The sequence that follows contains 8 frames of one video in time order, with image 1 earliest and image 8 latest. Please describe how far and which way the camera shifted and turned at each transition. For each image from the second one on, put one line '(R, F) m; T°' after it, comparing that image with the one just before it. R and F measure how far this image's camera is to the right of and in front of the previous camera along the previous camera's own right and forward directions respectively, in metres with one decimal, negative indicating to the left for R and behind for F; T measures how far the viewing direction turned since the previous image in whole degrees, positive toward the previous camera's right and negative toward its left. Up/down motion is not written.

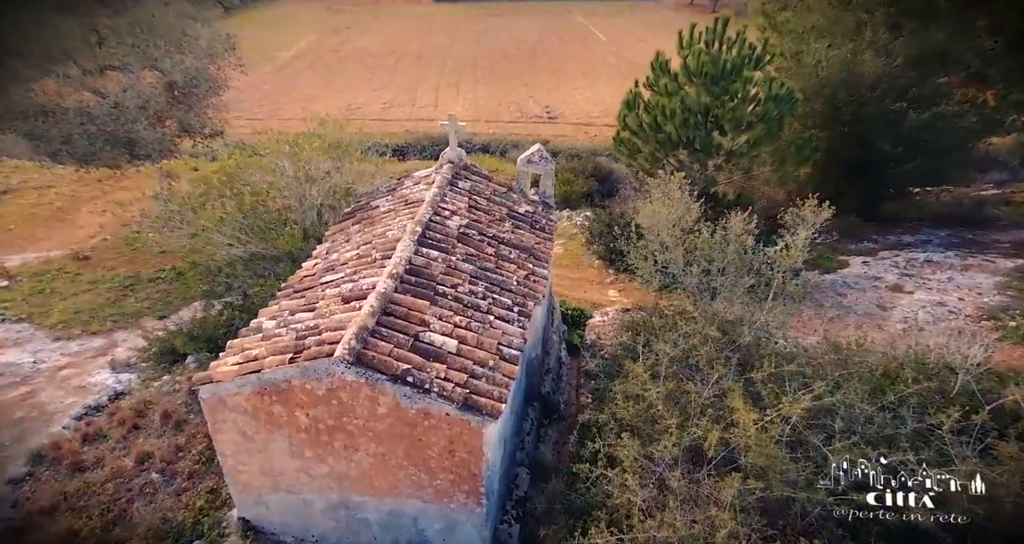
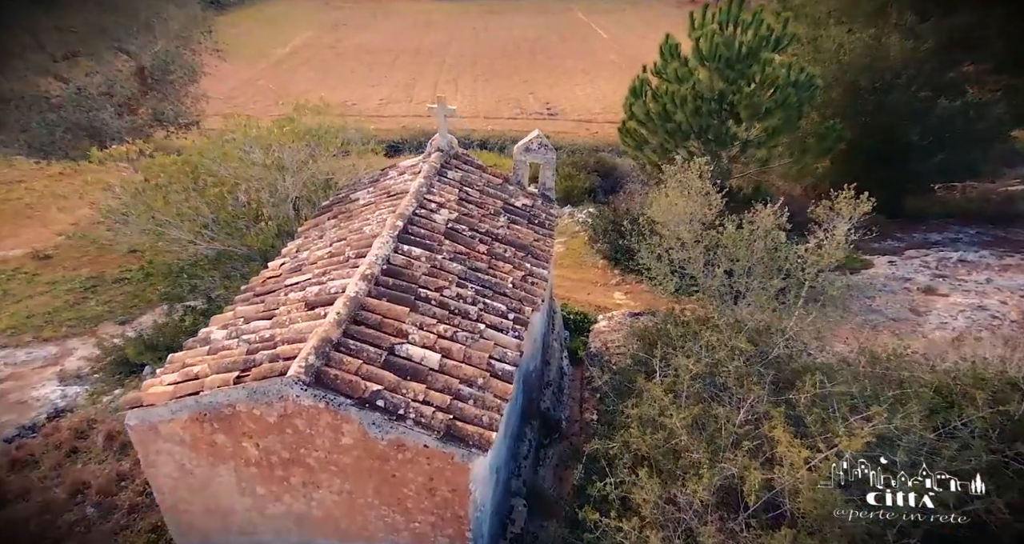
(+0.1, +1.4) m; 0°
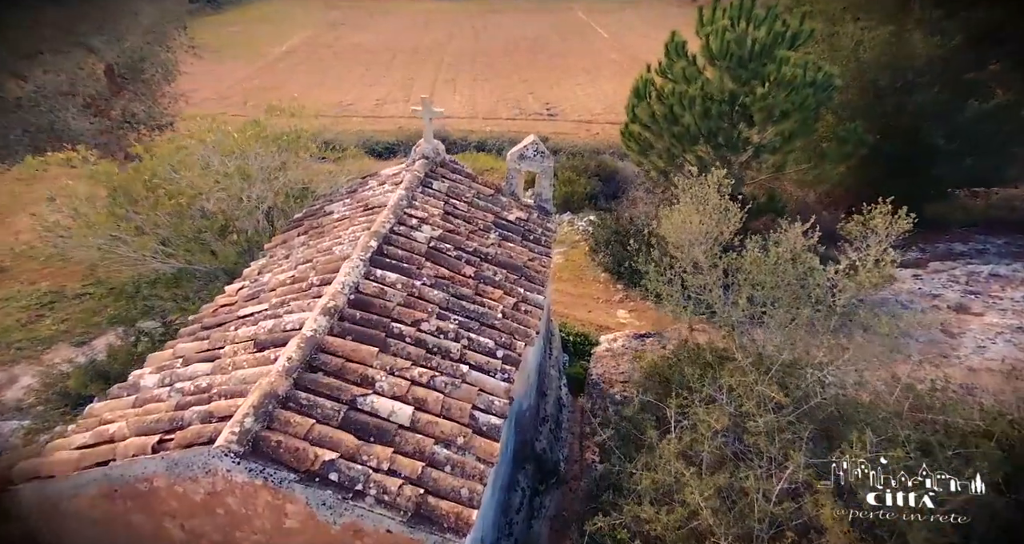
(+0.1, +1.2) m; 0°
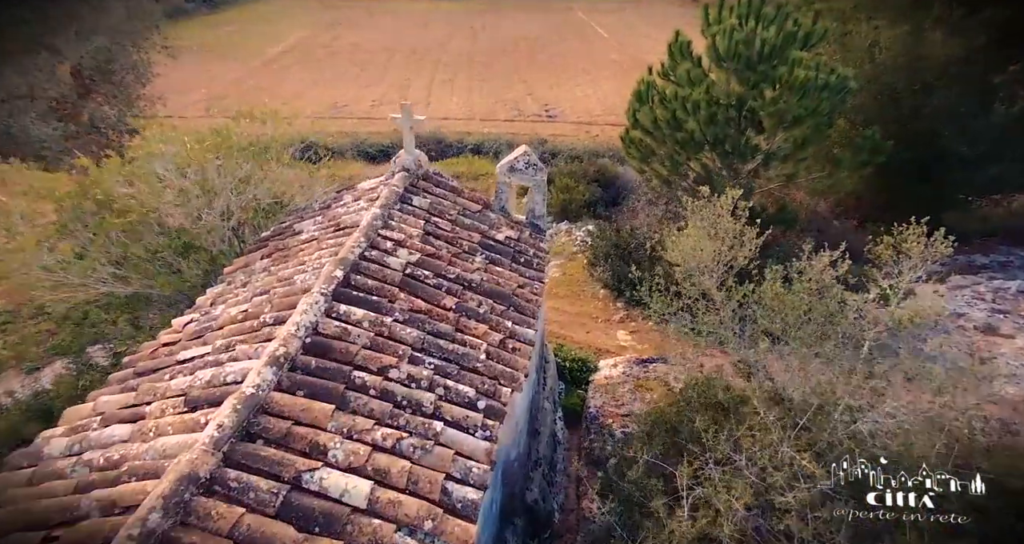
(+0.2, +1.0) m; 0°
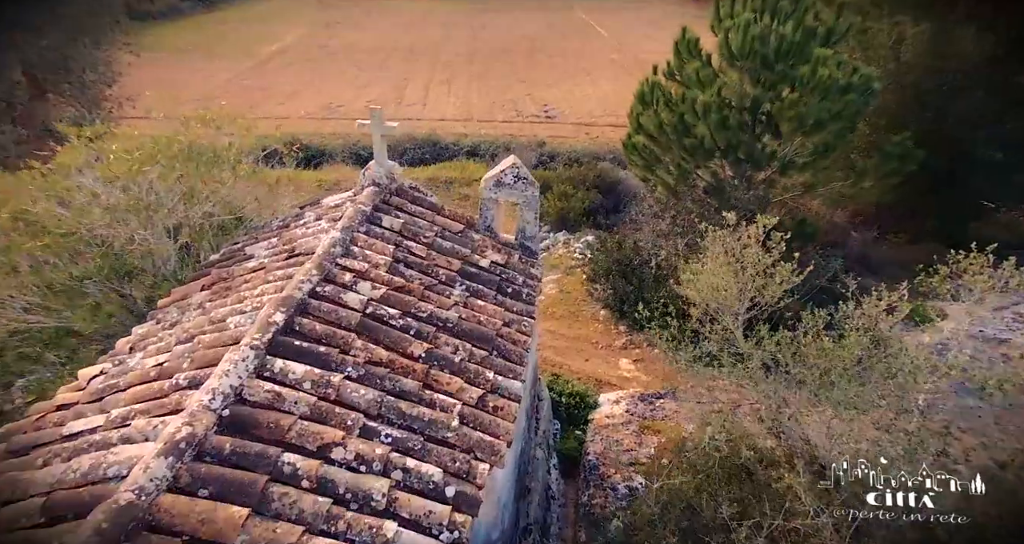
(+0.2, +1.3) m; 0°
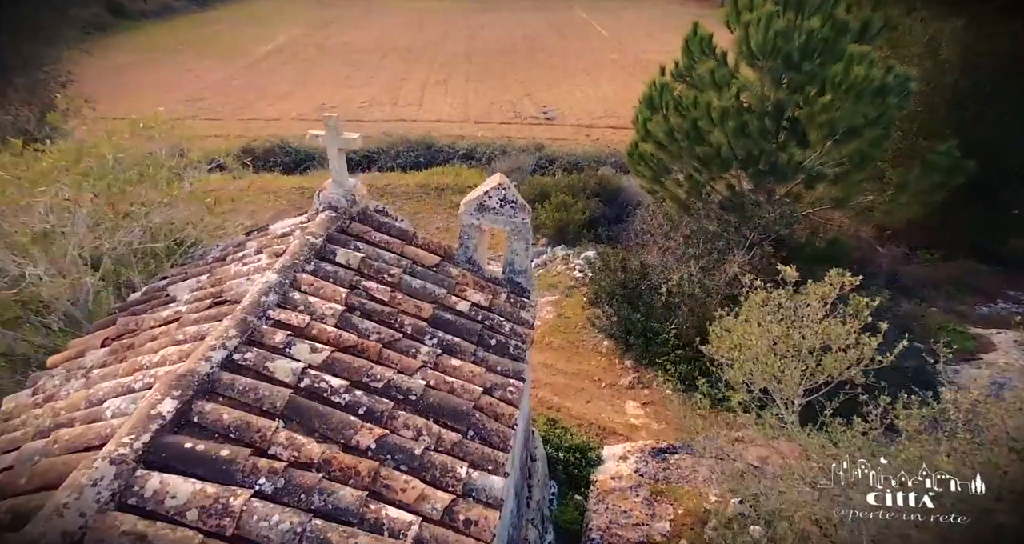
(+0.2, +1.6) m; 0°
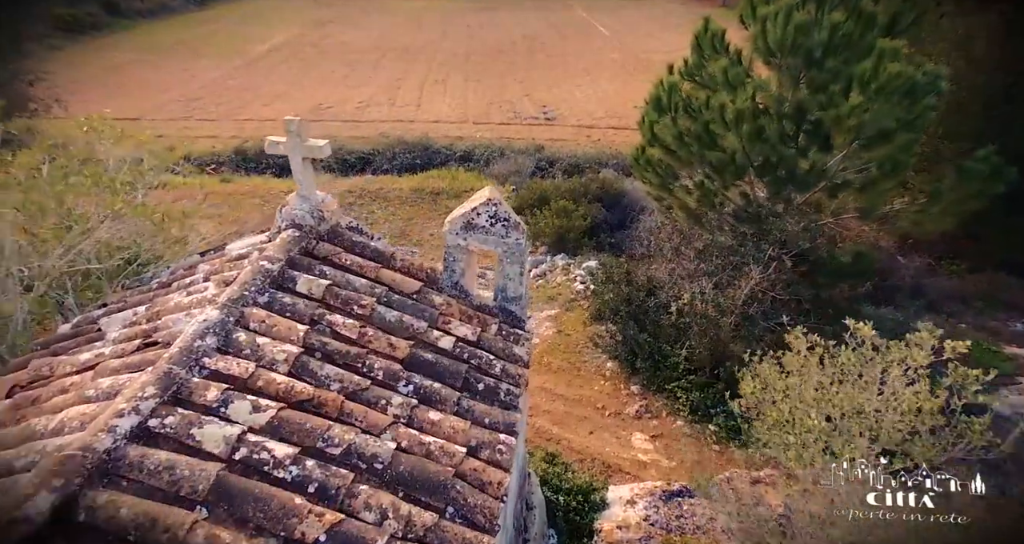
(+0.1, +1.0) m; 0°
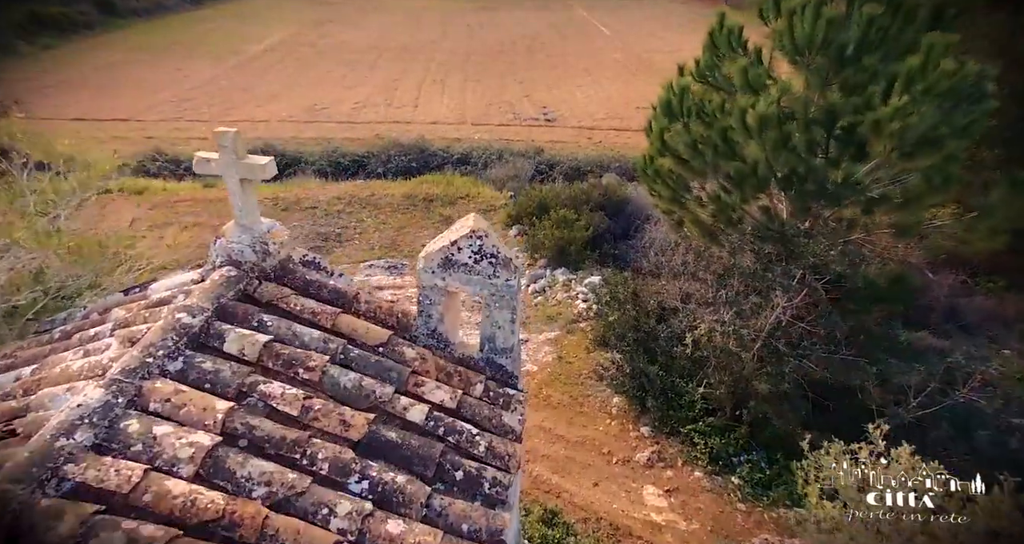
(+0.1, +1.2) m; 0°
